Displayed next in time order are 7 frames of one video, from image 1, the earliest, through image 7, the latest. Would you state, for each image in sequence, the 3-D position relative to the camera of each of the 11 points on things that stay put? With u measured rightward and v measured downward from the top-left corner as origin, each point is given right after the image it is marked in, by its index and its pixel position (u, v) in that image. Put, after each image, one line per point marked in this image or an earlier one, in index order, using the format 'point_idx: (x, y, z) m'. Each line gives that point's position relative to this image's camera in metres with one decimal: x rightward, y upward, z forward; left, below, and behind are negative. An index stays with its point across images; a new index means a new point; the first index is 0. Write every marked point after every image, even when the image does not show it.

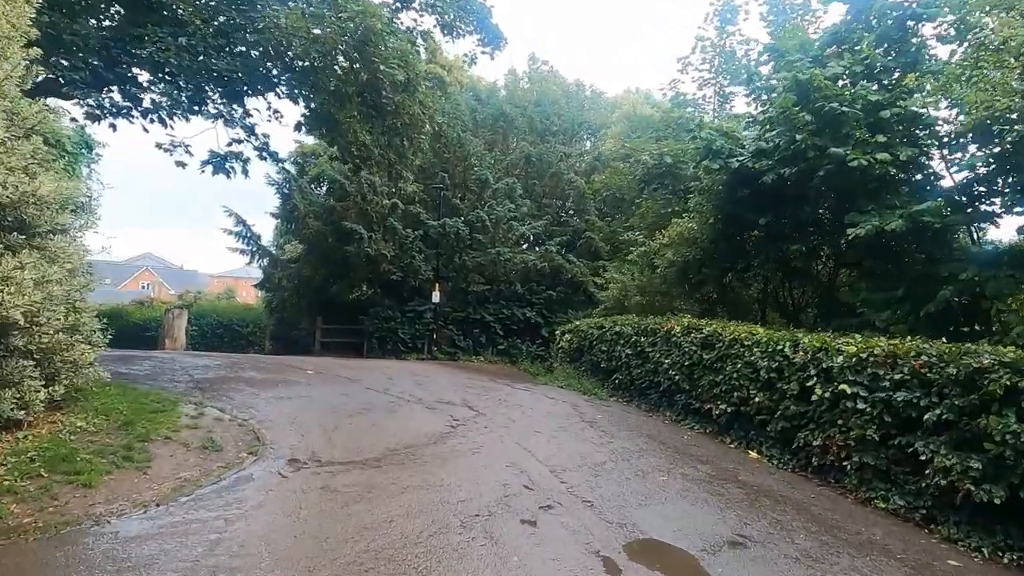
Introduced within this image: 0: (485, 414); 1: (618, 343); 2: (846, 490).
0: (-0.4, -1.7, +9.3) m
1: (+1.8, -1.0, +11.4) m
2: (+3.0, -1.8, +6.0) m
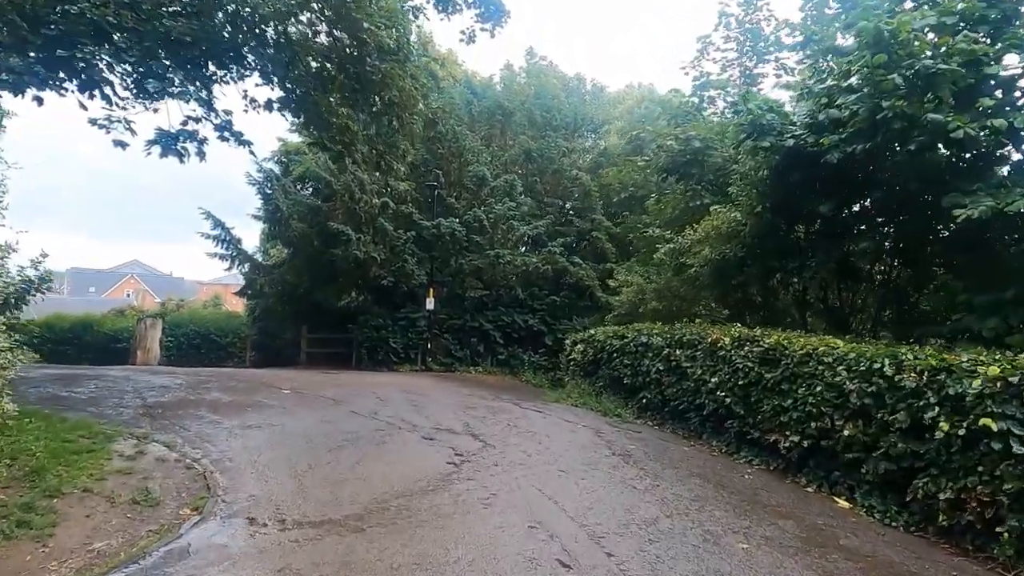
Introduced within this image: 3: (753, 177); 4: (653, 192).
0: (-0.2, -1.8, +7.6) m
1: (+1.9, -1.0, +9.8) m
2: (+3.2, -1.8, +4.4) m
3: (+3.3, +1.5, +9.0) m
4: (+3.1, +2.0, +14.5) m
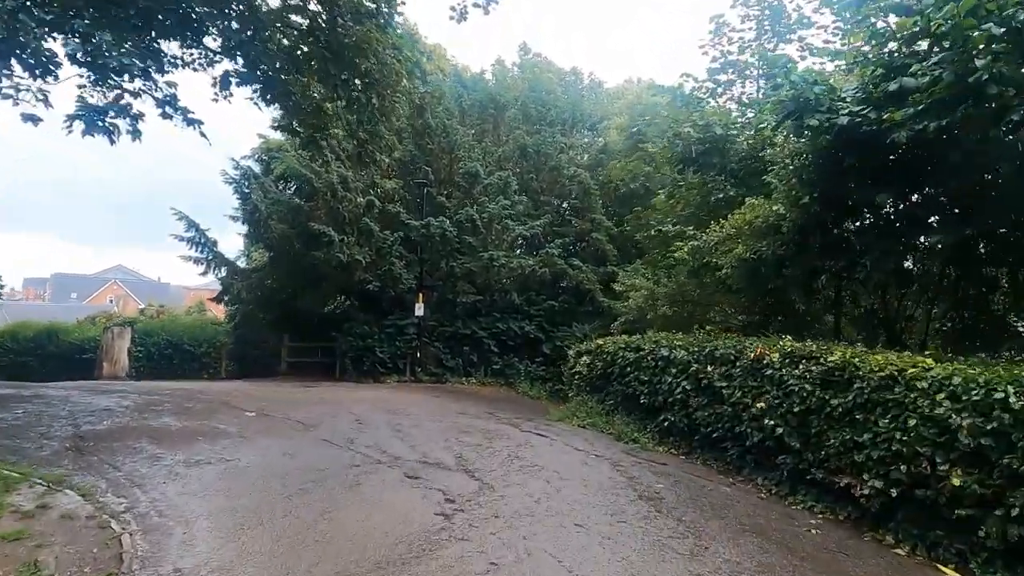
0: (-0.2, -1.9, +6.2) m
1: (+1.9, -1.1, +8.4) m
2: (+3.3, -1.8, +3.0) m
3: (+3.3, +1.4, +7.7) m
4: (+3.0, +2.0, +13.1) m
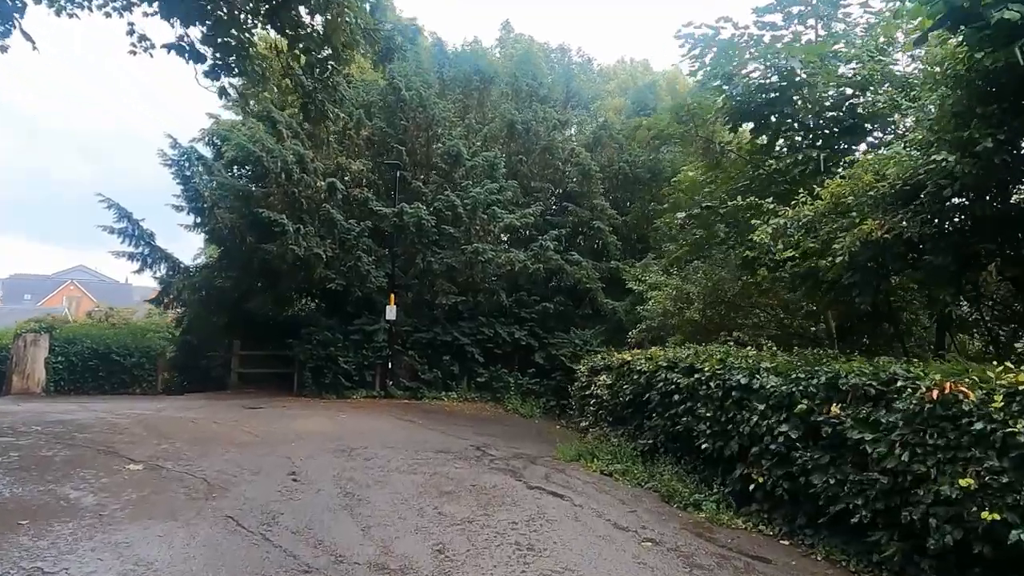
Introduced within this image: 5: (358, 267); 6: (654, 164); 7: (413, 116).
0: (0.0, -1.8, +3.4) m
1: (+2.0, -1.0, +5.7) m
2: (+3.5, -1.8, +0.4) m
3: (+3.3, +1.5, +5.0) m
4: (+2.9, +2.0, +10.5) m
5: (-3.7, +0.5, +15.8) m
6: (+3.8, +3.3, +17.6) m
7: (-2.5, +4.5, +17.5) m
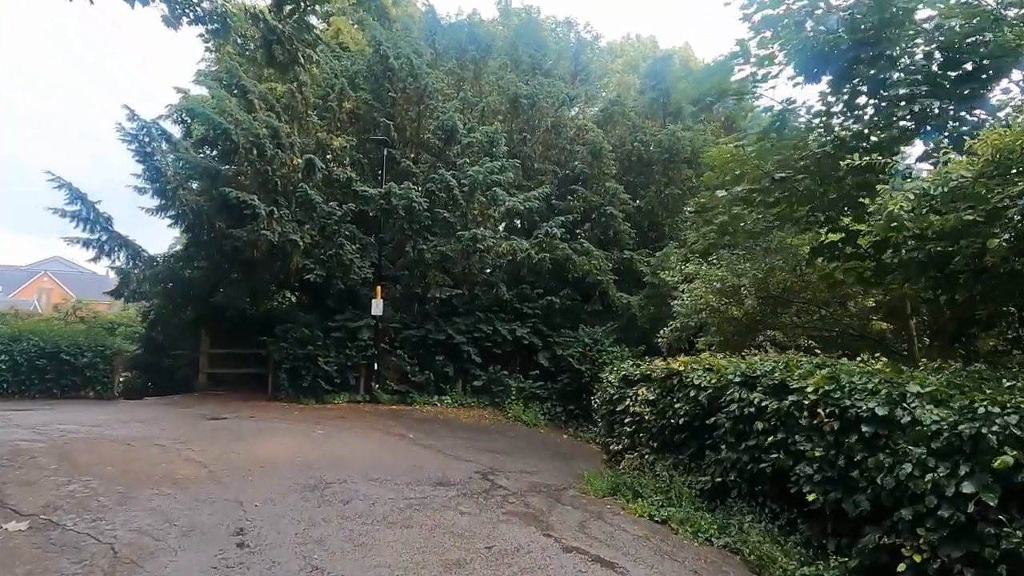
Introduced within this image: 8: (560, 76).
0: (+0.2, -1.8, +1.7) m
1: (+2.2, -1.0, +4.0) m
2: (+3.8, -1.8, -1.3) m
3: (+3.6, +1.5, +3.3) m
4: (+3.1, +2.1, +8.7) m
5: (-3.6, +0.7, +14.0) m
6: (+3.8, +3.4, +15.8) m
7: (-2.5, +4.6, +15.6) m
8: (+1.3, +6.0, +18.8) m
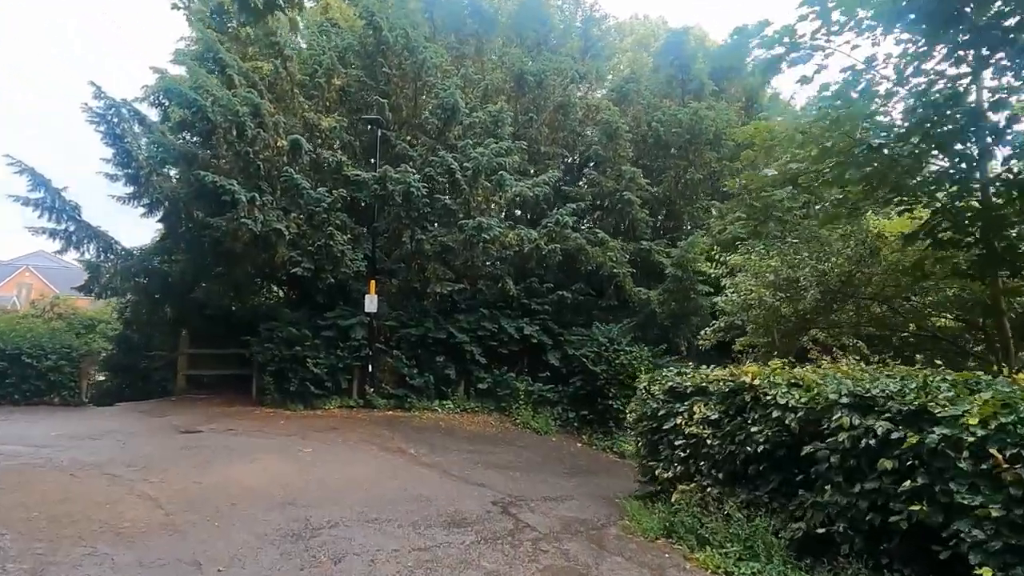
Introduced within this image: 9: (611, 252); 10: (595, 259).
0: (+0.5, -1.8, +0.4) m
1: (+2.5, -0.9, +2.8) m
2: (+4.2, -1.8, -2.5) m
3: (+3.9, +1.5, +2.0) m
4: (+3.3, +2.2, +7.5) m
5: (-3.5, +0.8, +12.6) m
6: (+3.9, +3.6, +14.6) m
7: (-2.4, +4.8, +14.2) m
8: (+1.4, +6.2, +17.5) m
9: (+2.1, +0.7, +13.8) m
10: (+1.7, +0.6, +13.8) m
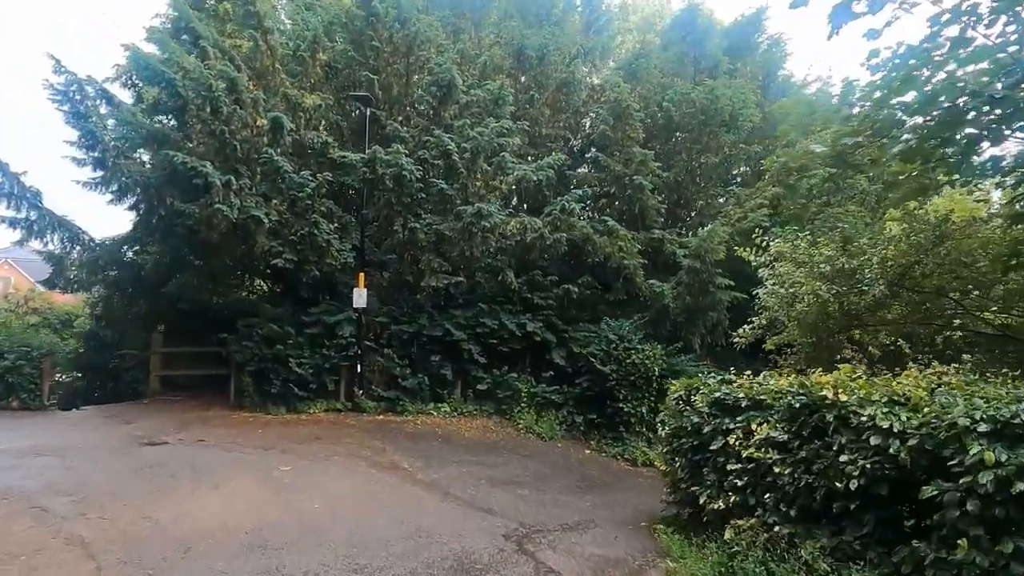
0: (+0.8, -1.8, -0.6) m
1: (+2.7, -0.9, +1.7) m
2: (+4.4, -1.8, -3.5) m
3: (+4.1, +1.6, +1.0) m
4: (+3.4, +2.2, +6.4) m
5: (-3.4, +0.9, +11.5) m
6: (+3.9, +3.7, +13.5) m
7: (-2.4, +4.9, +13.1) m
8: (+1.4, +6.3, +16.3) m
9: (+2.1, +0.9, +12.8) m
10: (+1.7, +0.7, +12.7) m
